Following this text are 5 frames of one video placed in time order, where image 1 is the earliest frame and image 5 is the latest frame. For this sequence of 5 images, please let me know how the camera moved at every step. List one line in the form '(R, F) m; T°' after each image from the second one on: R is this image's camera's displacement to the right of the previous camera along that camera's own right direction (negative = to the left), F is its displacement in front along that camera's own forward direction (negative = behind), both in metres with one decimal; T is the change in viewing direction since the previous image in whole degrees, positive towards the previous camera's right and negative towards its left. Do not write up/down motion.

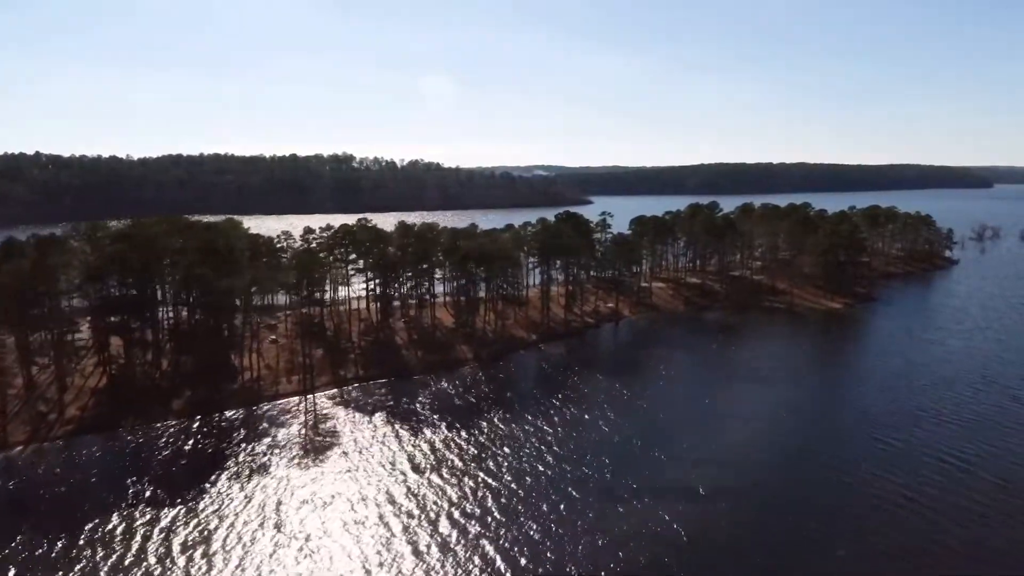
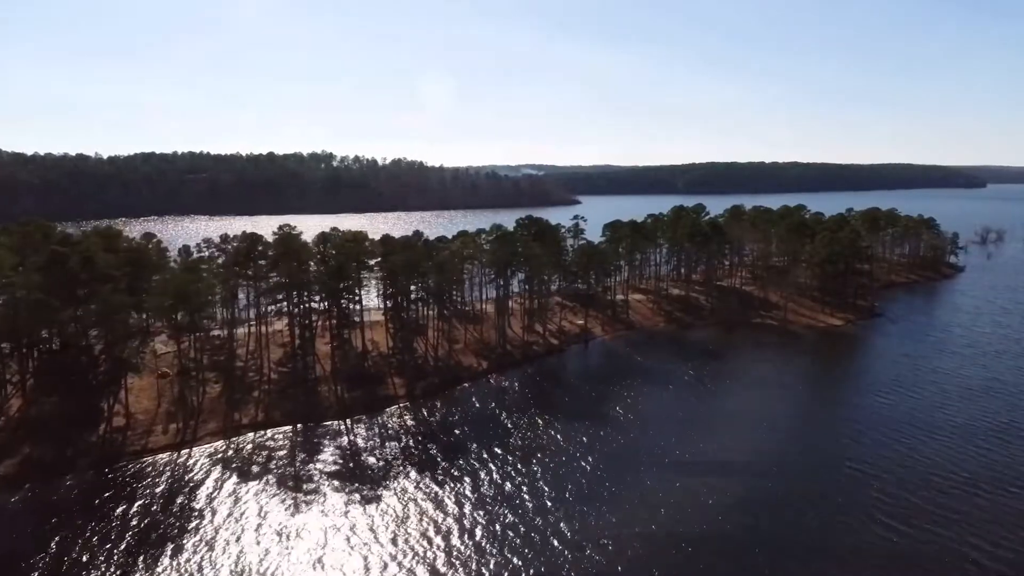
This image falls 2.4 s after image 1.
(+3.2, +8.2) m; +1°
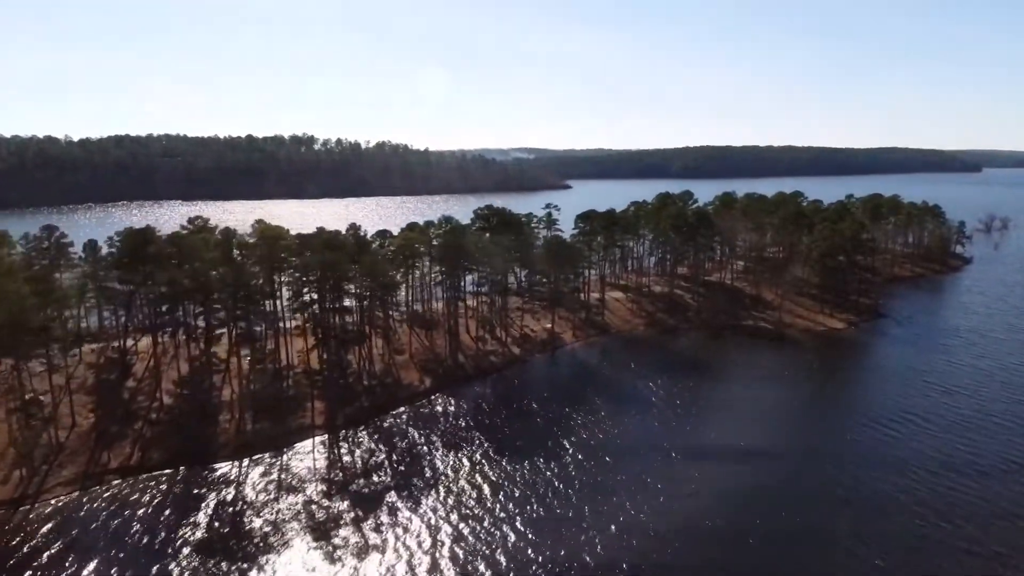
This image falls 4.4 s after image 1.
(+2.7, +7.0) m; 0°
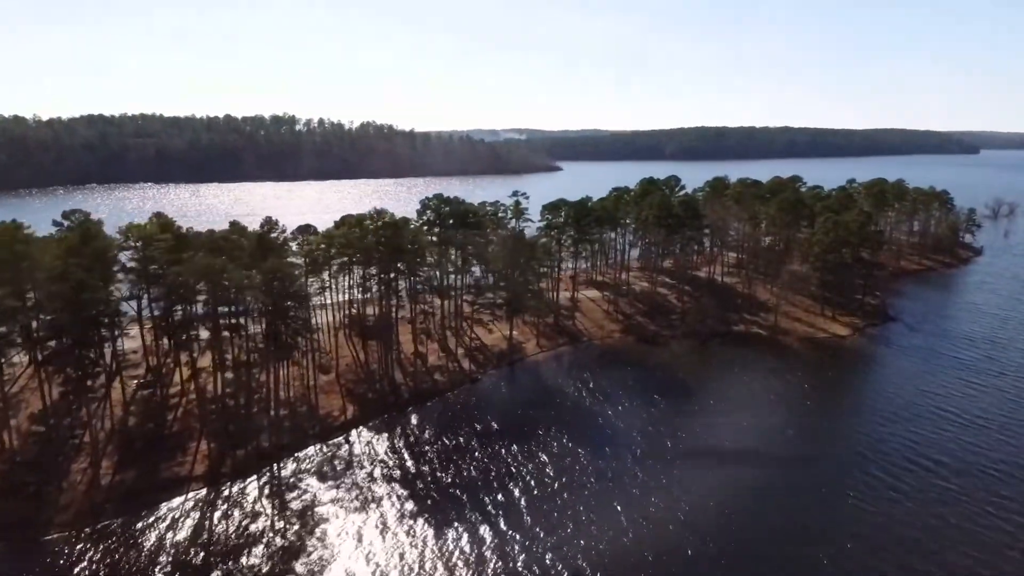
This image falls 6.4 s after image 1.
(+2.6, +7.0) m; 0°
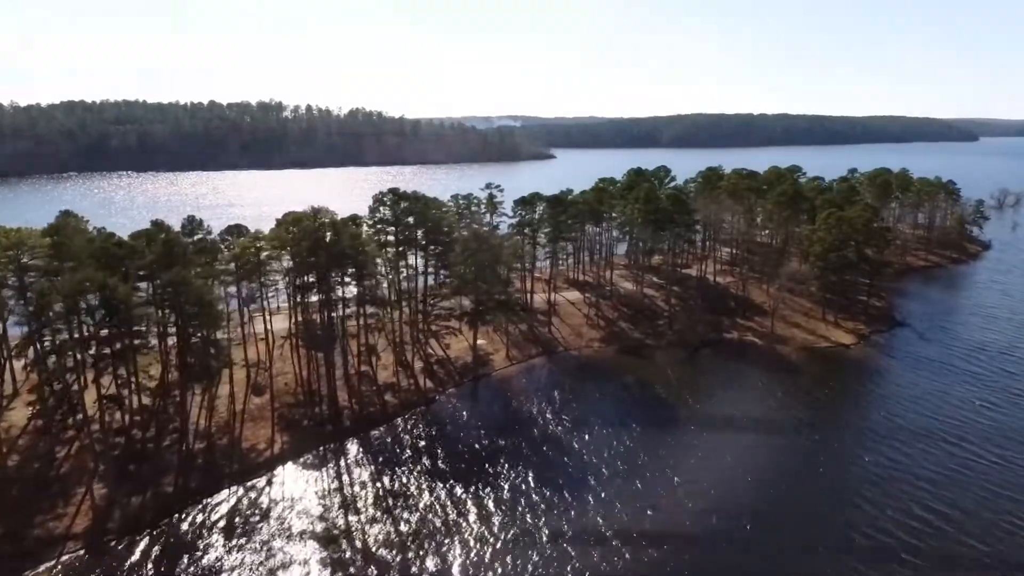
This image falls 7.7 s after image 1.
(+1.7, +4.6) m; 0°
